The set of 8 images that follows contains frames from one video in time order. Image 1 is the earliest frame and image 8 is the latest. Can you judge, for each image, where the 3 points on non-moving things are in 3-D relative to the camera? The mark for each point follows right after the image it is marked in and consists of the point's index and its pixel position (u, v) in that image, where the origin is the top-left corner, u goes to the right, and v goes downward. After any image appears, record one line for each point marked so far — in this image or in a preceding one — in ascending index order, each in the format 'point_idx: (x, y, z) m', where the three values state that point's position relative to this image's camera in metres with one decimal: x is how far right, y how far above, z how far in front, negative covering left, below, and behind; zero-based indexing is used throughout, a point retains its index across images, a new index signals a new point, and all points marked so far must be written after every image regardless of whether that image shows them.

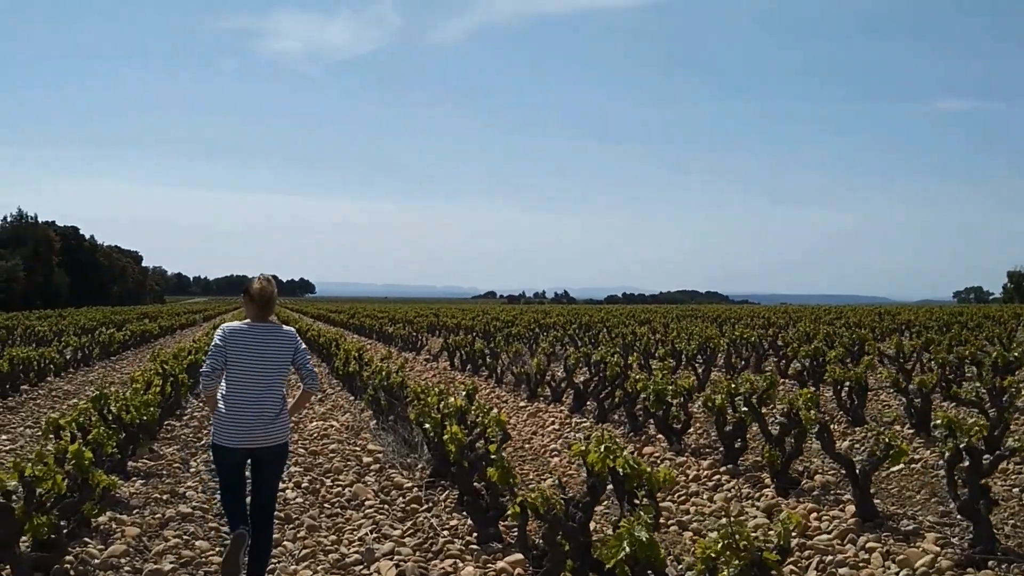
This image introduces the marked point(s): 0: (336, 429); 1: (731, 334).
0: (-1.4, -1.1, +9.3) m
1: (+3.1, -0.7, +15.9) m
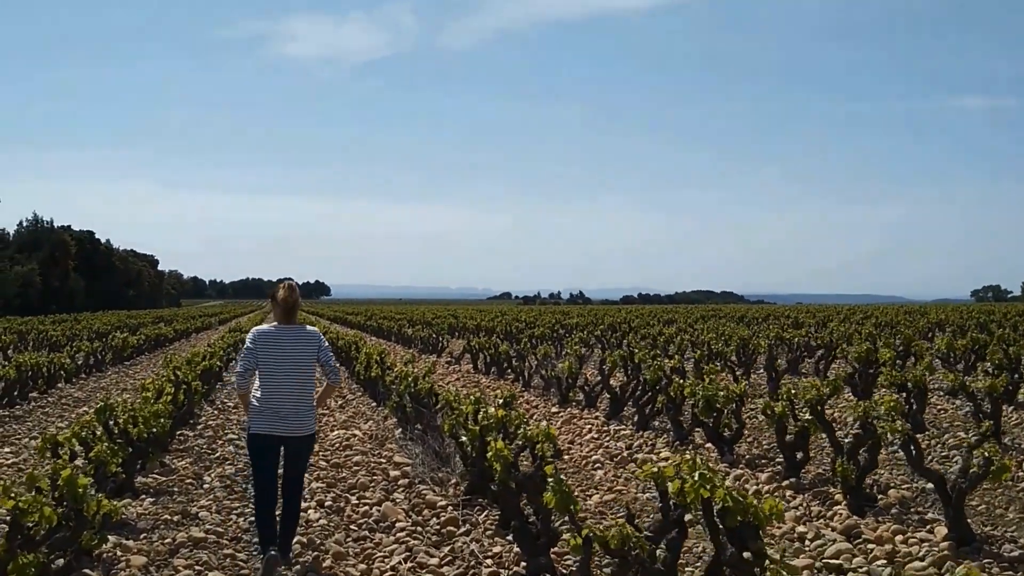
0: (-1.2, -1.2, +8.7) m
1: (+3.4, -0.7, +15.3) m
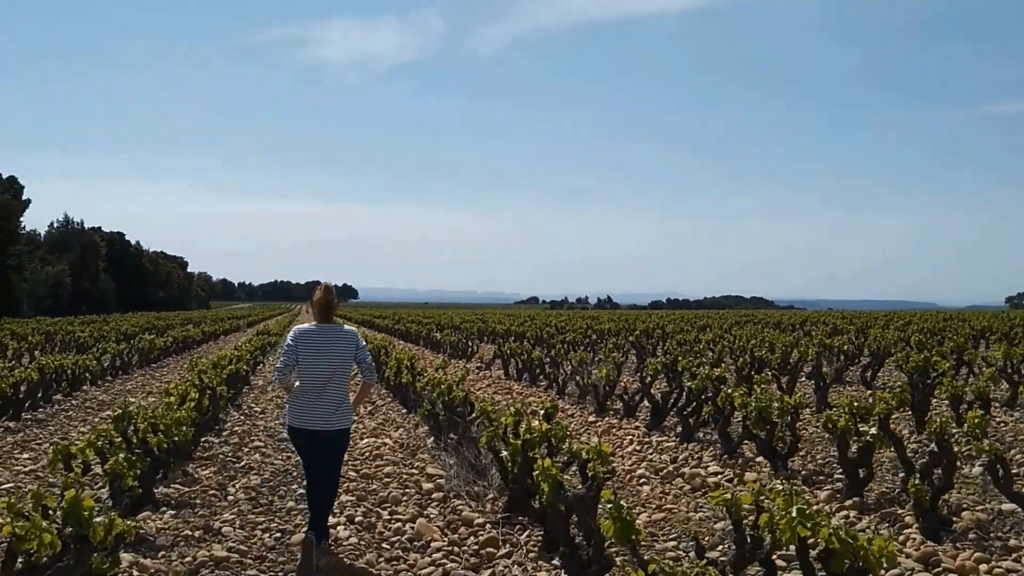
0: (-0.9, -1.2, +8.4) m
1: (+3.9, -0.7, +14.8) m
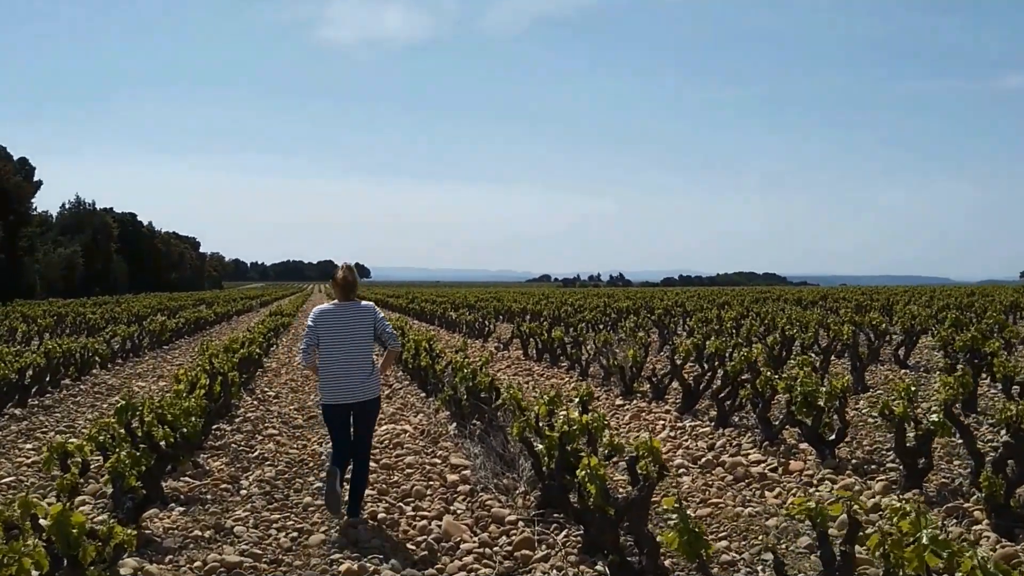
0: (-0.7, -1.0, +8.0) m
1: (+4.1, -0.4, +14.4) m
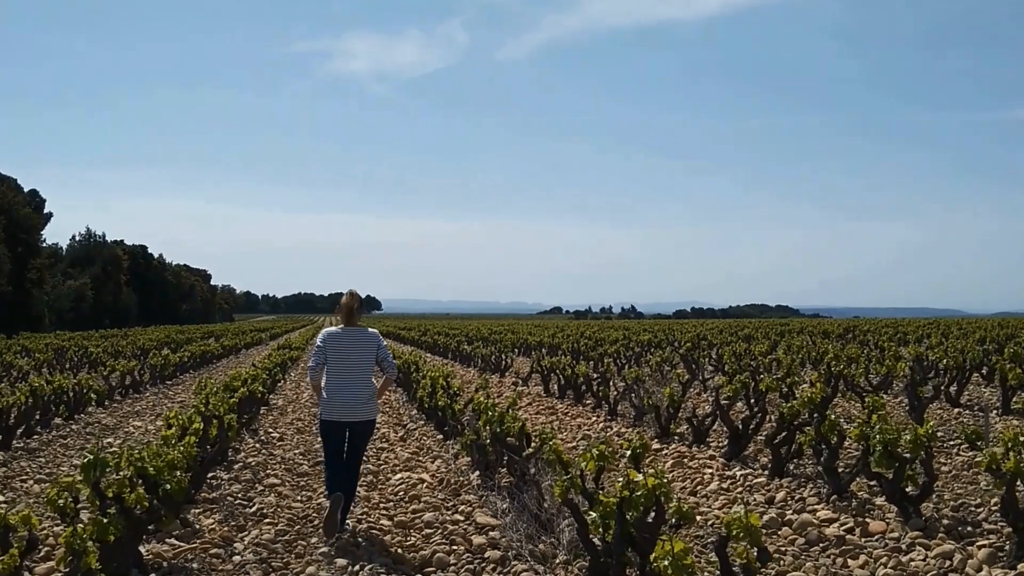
0: (-0.5, -1.2, +7.1) m
1: (+4.4, -0.8, +13.5) m
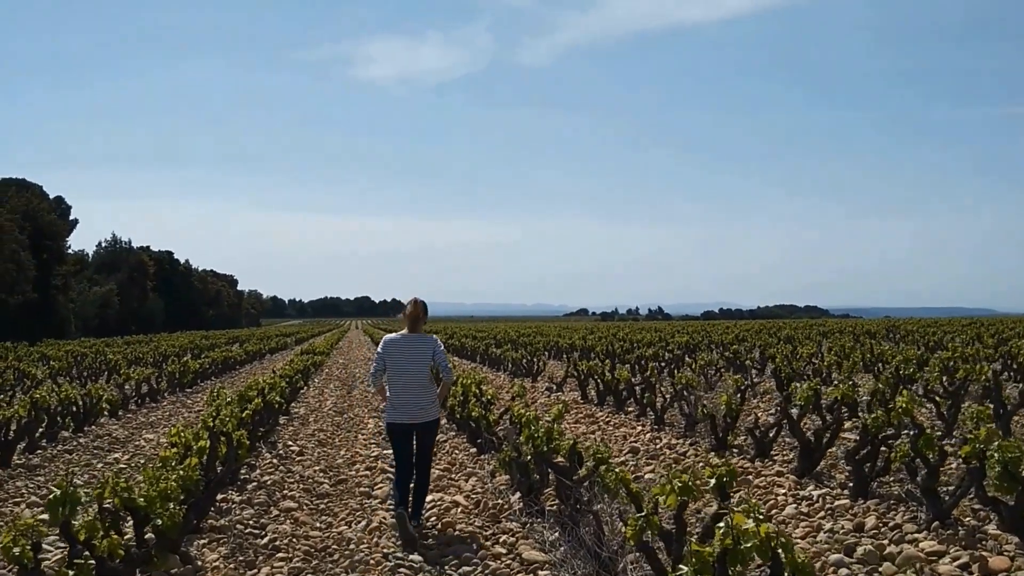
0: (-0.3, -1.2, +6.3) m
1: (+4.7, -0.8, +12.6) m
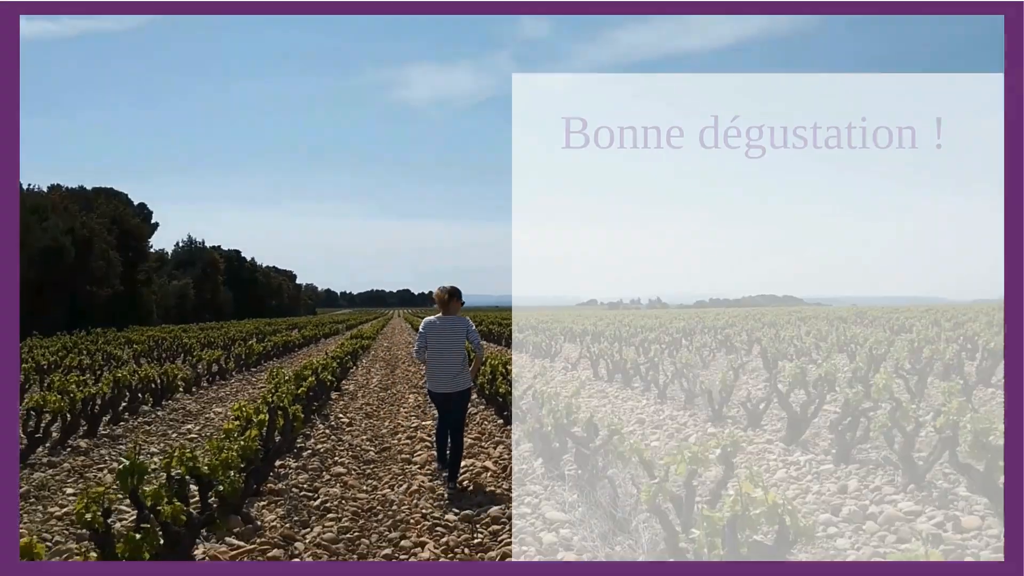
0: (-0.2, -1.2, +7.4) m
1: (+5.1, -0.7, +13.5) m
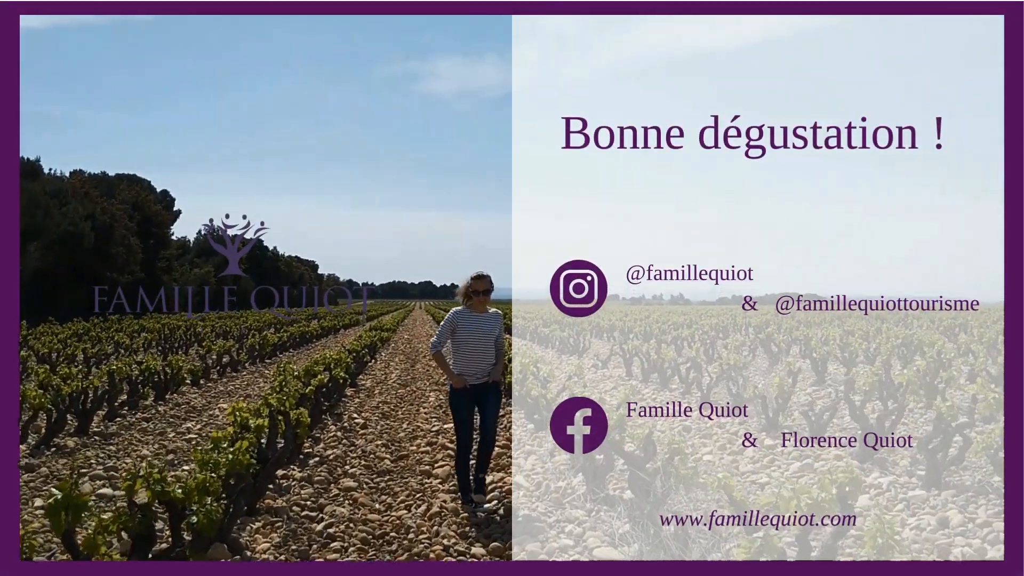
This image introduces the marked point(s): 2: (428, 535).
0: (+0.1, -1.1, +6.4) m
1: (+5.4, -0.6, +12.3) m
2: (-0.4, -1.2, +5.7) m
